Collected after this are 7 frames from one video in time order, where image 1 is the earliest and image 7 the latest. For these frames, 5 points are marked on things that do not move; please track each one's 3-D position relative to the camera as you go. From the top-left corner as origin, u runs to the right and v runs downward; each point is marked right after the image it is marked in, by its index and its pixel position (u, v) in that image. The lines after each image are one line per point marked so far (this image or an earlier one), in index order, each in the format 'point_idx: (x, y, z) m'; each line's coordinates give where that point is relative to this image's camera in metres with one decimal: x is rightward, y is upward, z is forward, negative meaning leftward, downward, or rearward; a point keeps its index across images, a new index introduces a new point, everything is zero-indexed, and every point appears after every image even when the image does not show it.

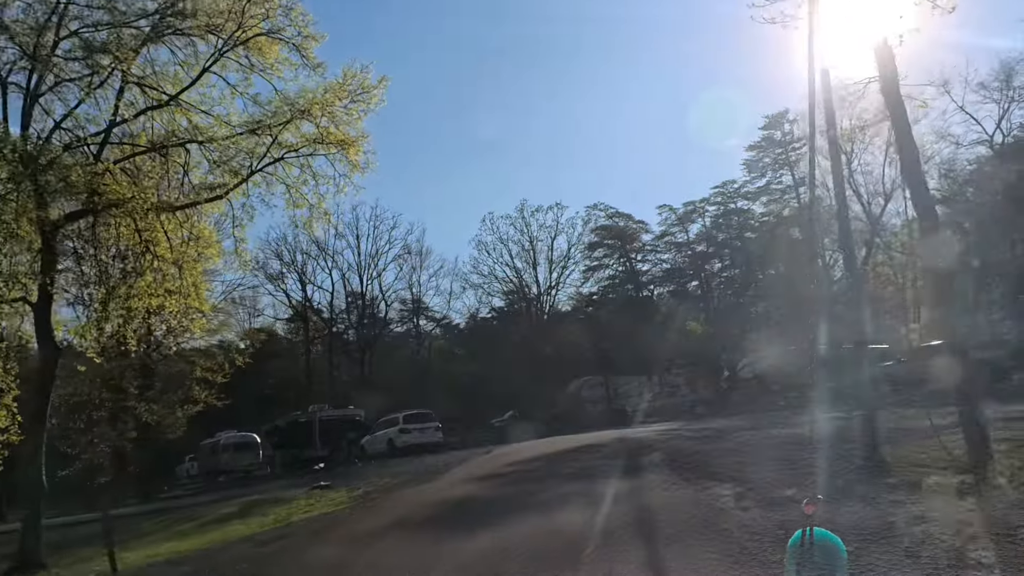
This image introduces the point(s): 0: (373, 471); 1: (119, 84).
0: (-2.9, -3.9, +20.1) m
1: (-5.6, +2.9, +13.5) m
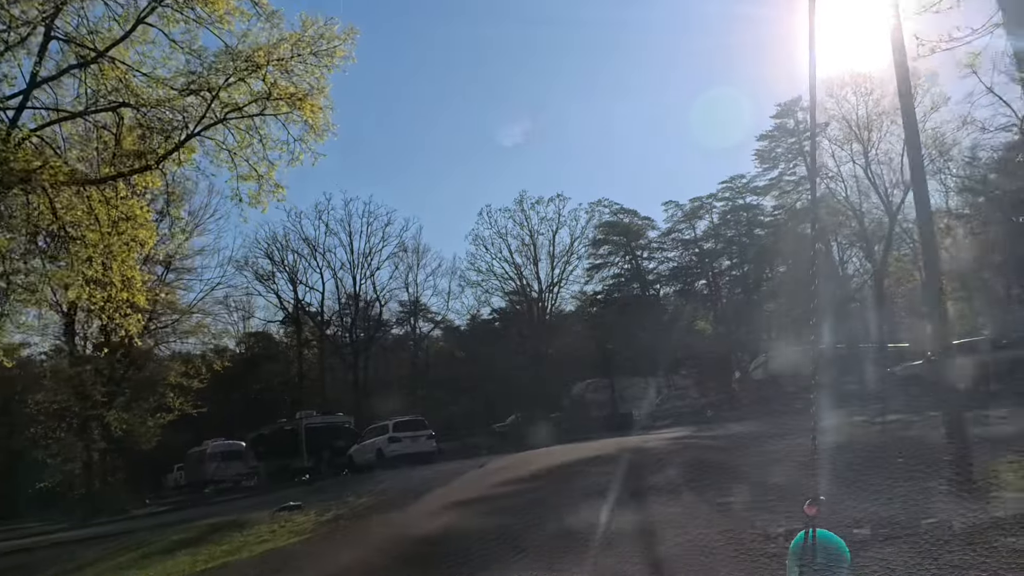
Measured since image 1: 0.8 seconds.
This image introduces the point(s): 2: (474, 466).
0: (-3.0, -3.8, +18.0) m
1: (-5.7, +3.0, +11.5) m
2: (-0.8, -3.7, +19.3) m
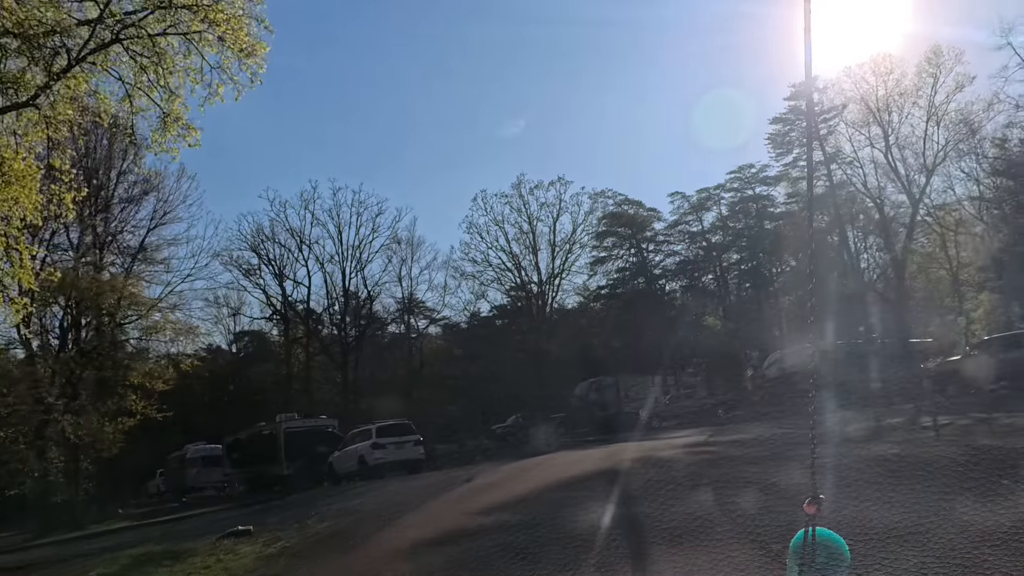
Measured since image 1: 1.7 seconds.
0: (-3.1, -3.6, +15.7) m
1: (-5.9, +3.2, +9.2) m
2: (-0.9, -3.4, +17.0) m
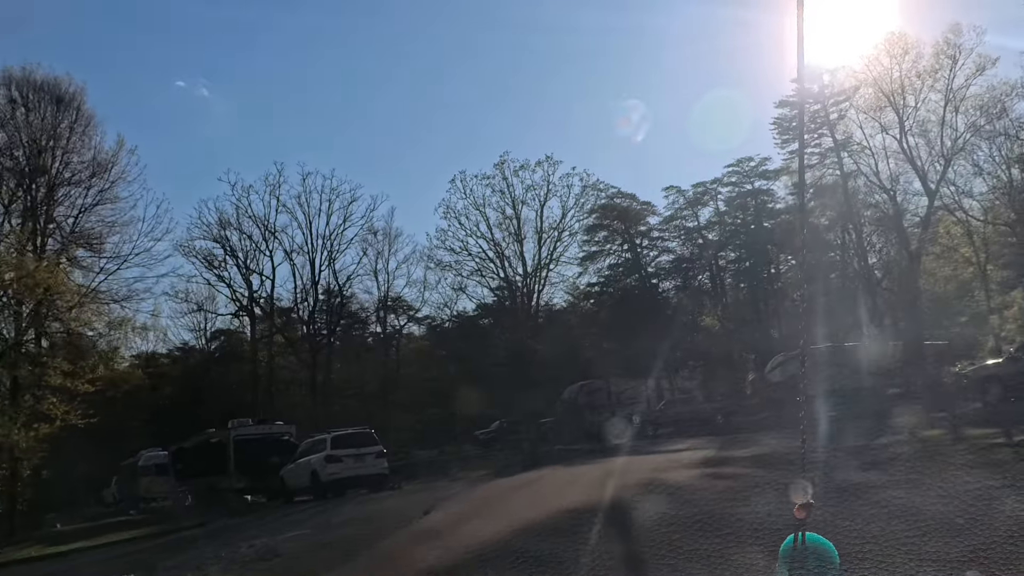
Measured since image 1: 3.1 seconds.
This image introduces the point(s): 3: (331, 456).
0: (-3.4, -3.3, +12.7) m
1: (-6.1, +3.5, +6.1) m
2: (-1.3, -3.2, +14.0) m
3: (-3.5, -3.3, +18.3) m
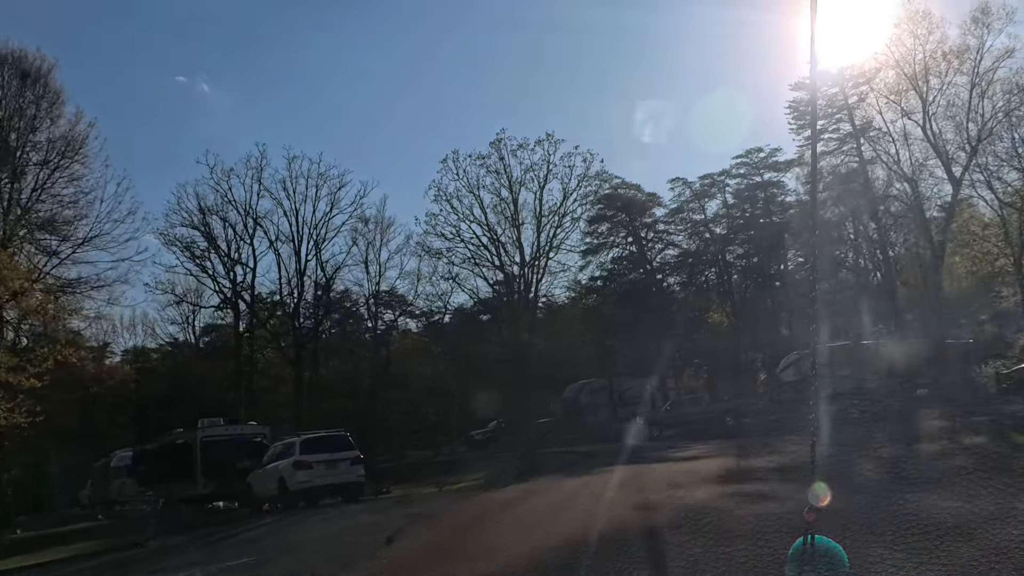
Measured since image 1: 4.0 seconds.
0: (-3.6, -3.0, +10.7) m
1: (-6.2, +3.8, +4.1) m
2: (-1.4, -2.9, +11.9) m
3: (-3.6, -3.0, +16.2) m
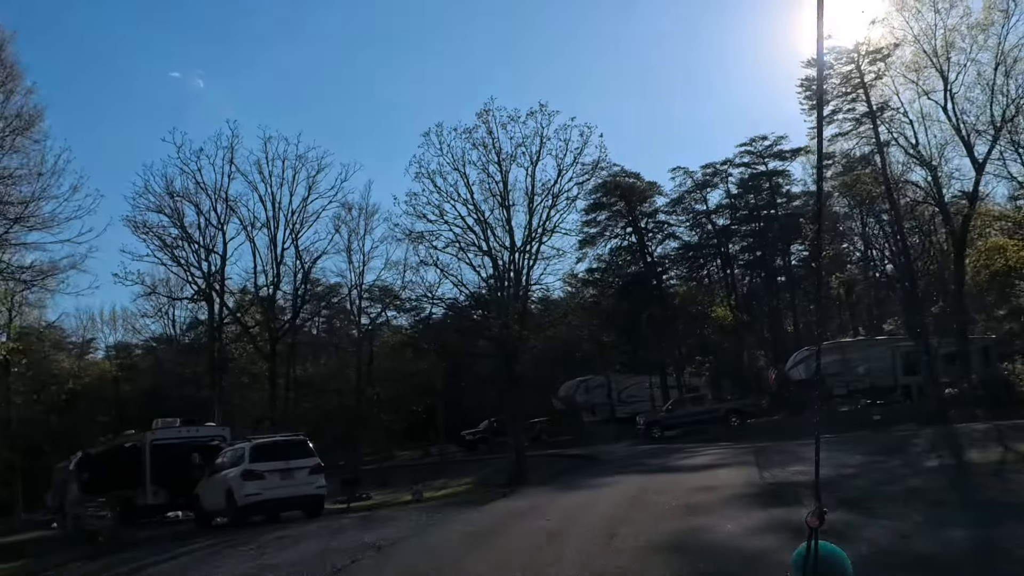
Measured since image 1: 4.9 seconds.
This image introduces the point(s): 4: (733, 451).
0: (-3.8, -2.8, +8.4) m
1: (-6.4, +4.0, +1.8) m
2: (-1.6, -2.7, +9.7) m
3: (-3.9, -2.7, +14.0) m
4: (+4.3, -3.2, +18.6) m
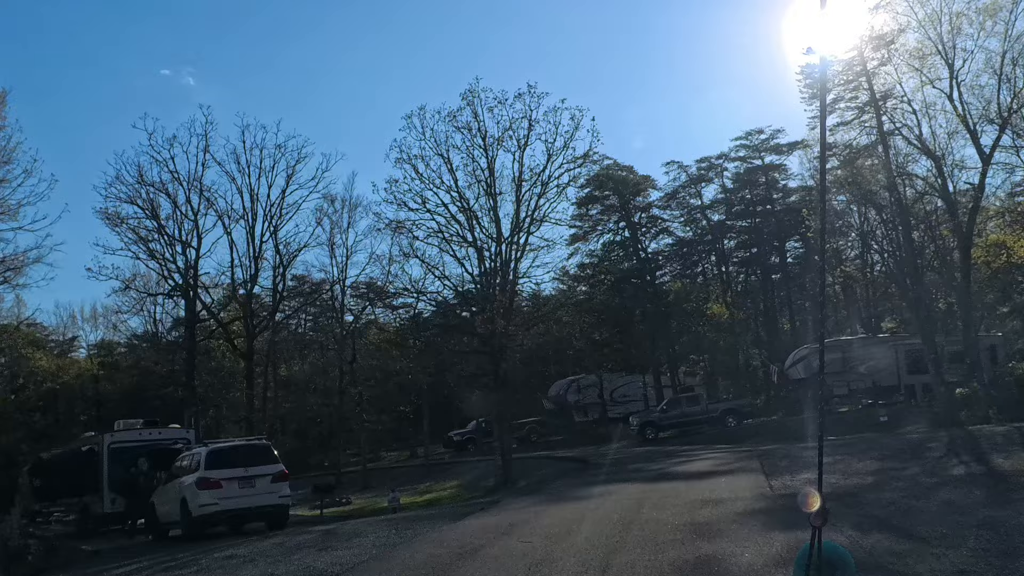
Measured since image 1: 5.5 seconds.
0: (-4.0, -2.6, +7.1) m
1: (-6.5, +4.2, +0.5) m
2: (-1.8, -2.5, +8.4) m
3: (-4.1, -2.6, +12.7) m
4: (+4.0, -3.1, +17.4) m
